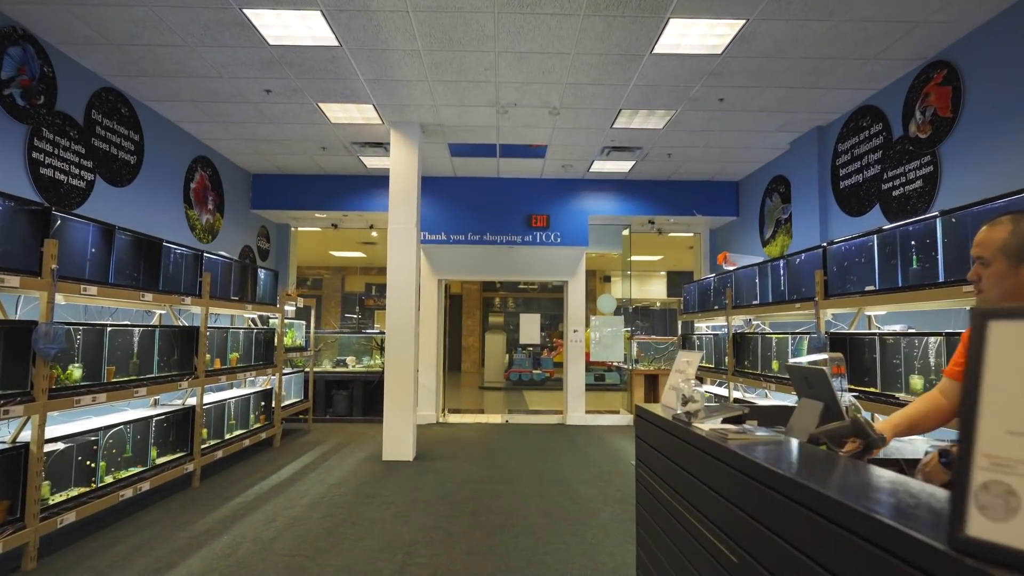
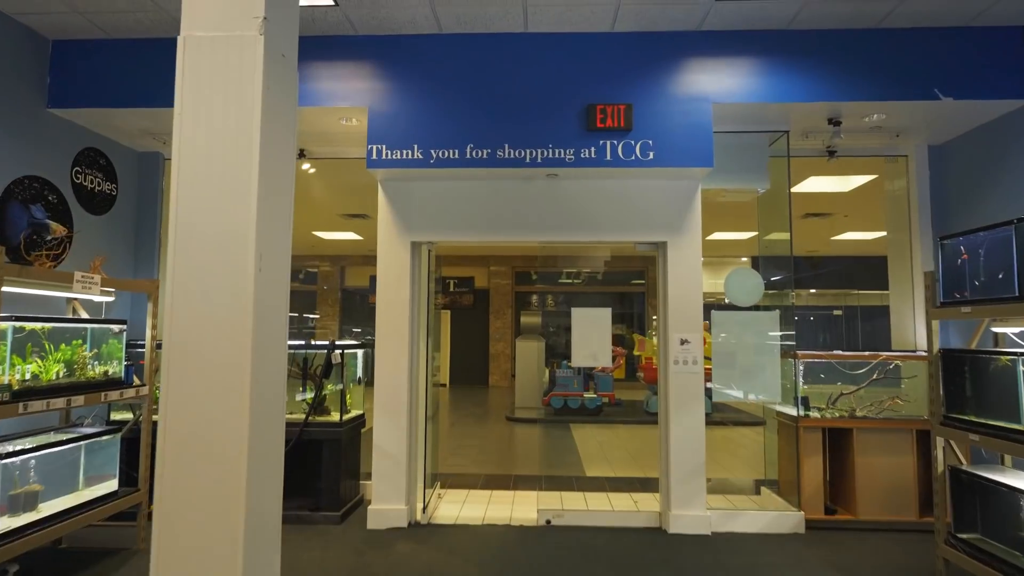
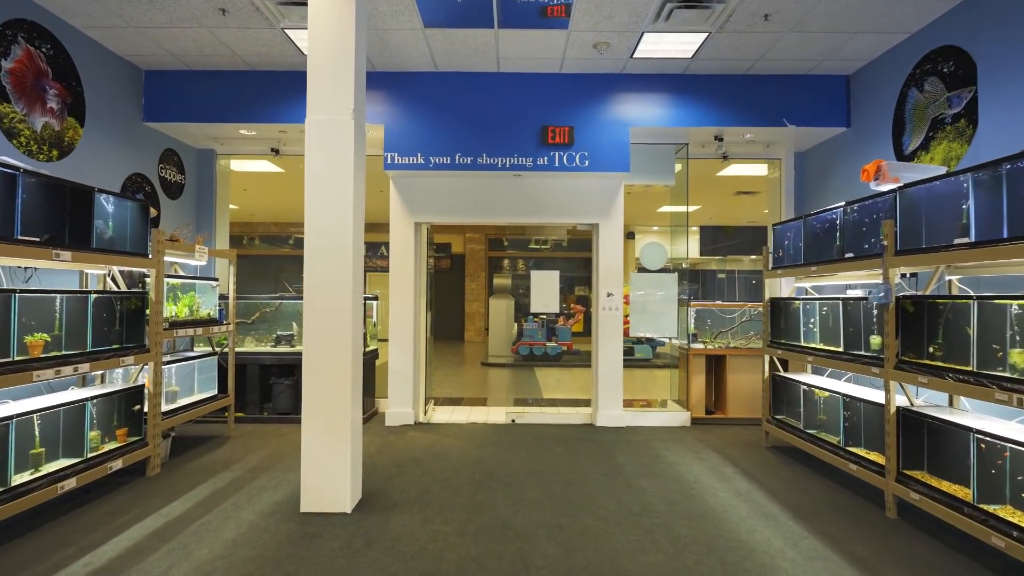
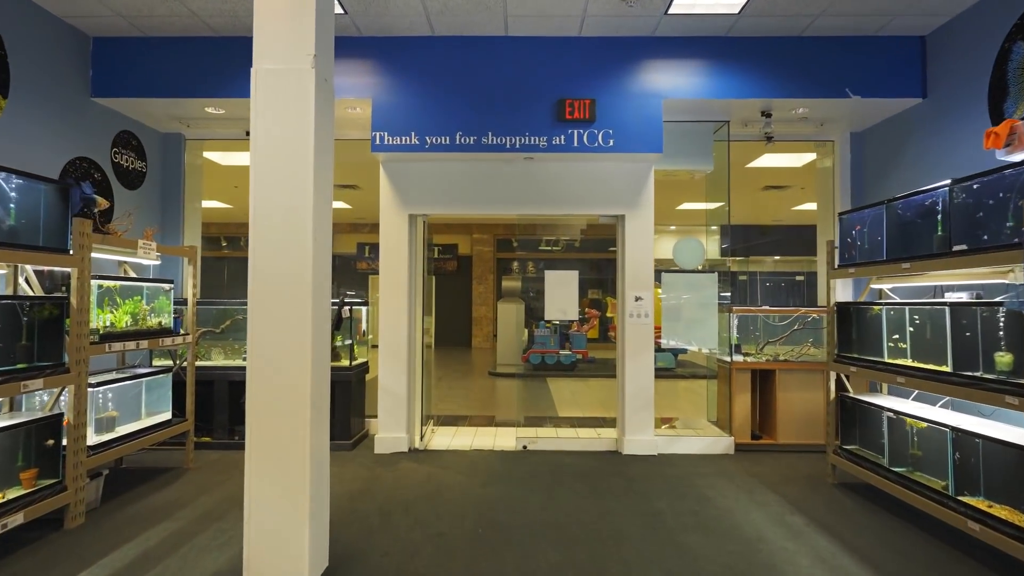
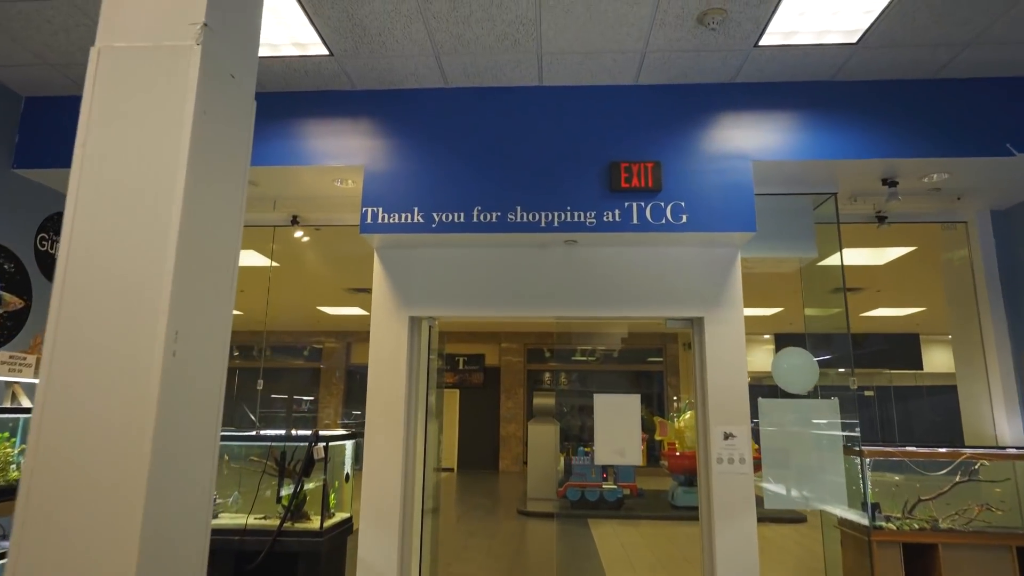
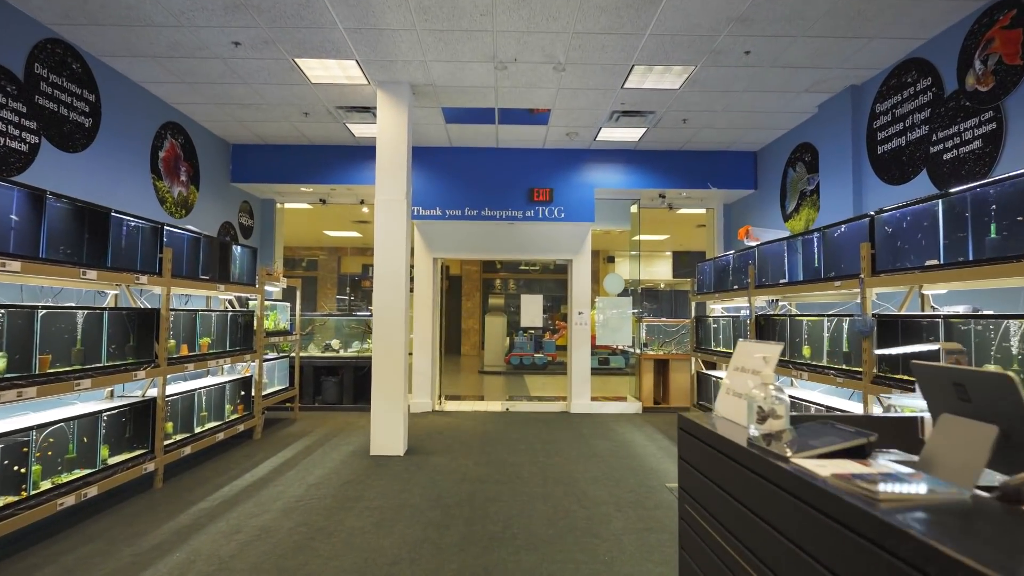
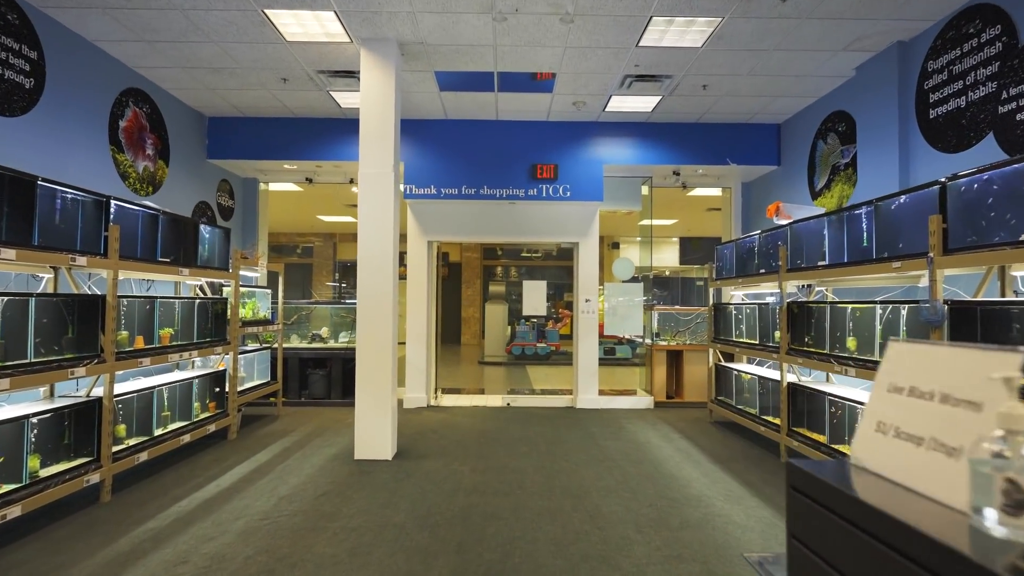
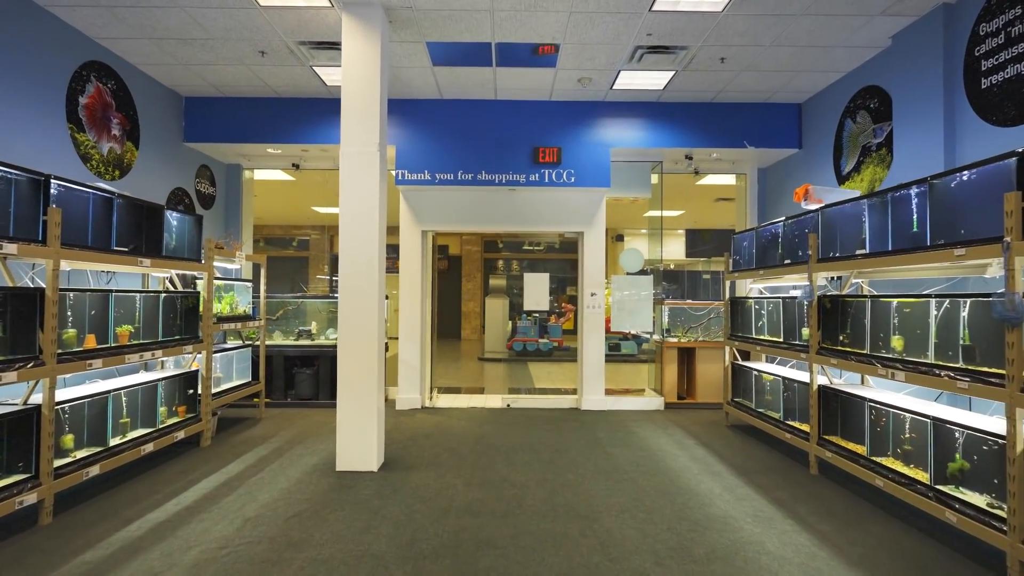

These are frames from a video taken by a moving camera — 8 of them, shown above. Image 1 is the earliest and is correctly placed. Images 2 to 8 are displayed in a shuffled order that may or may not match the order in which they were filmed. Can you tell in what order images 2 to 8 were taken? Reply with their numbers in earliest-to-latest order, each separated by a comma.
6, 7, 8, 3, 4, 2, 5
